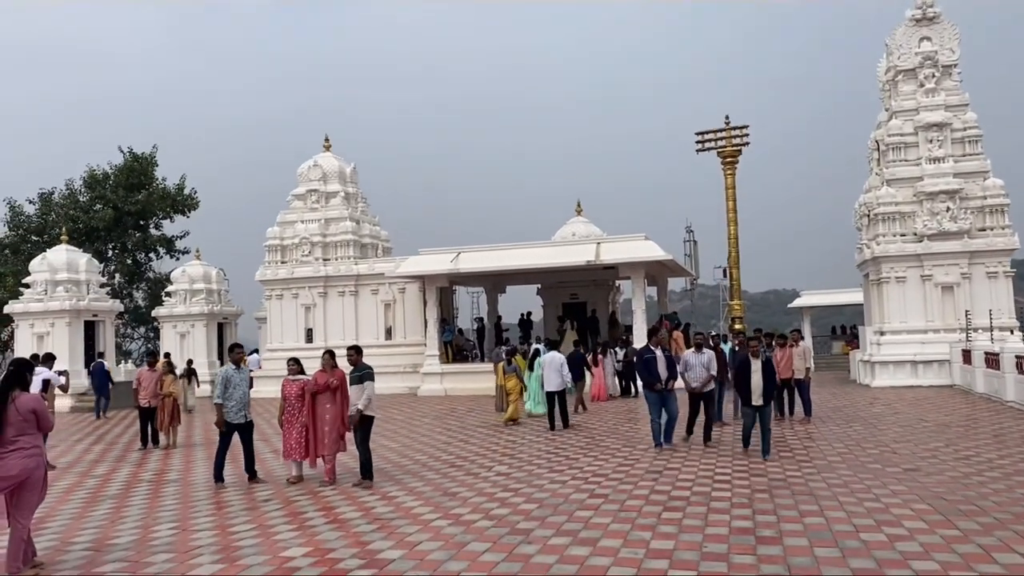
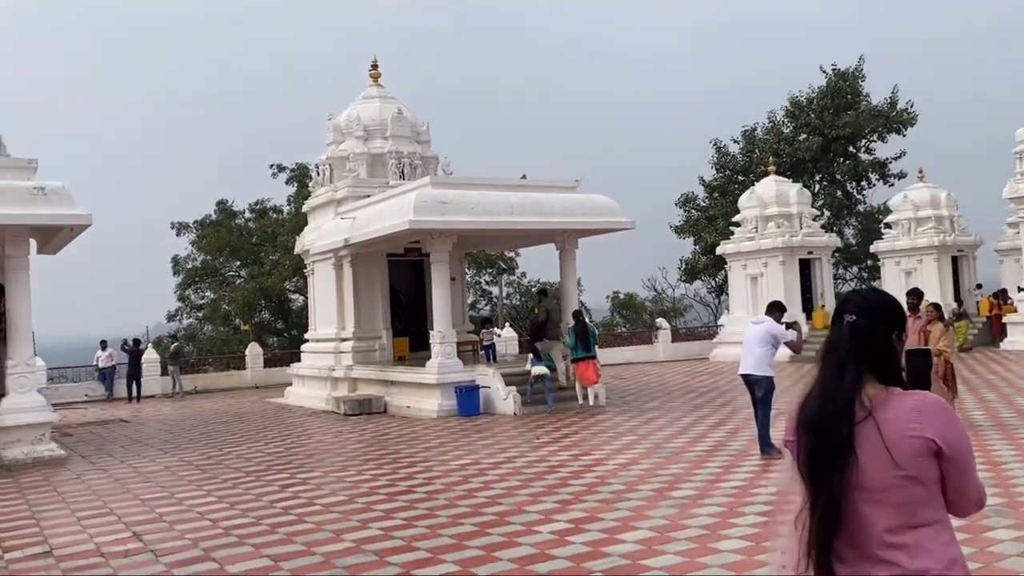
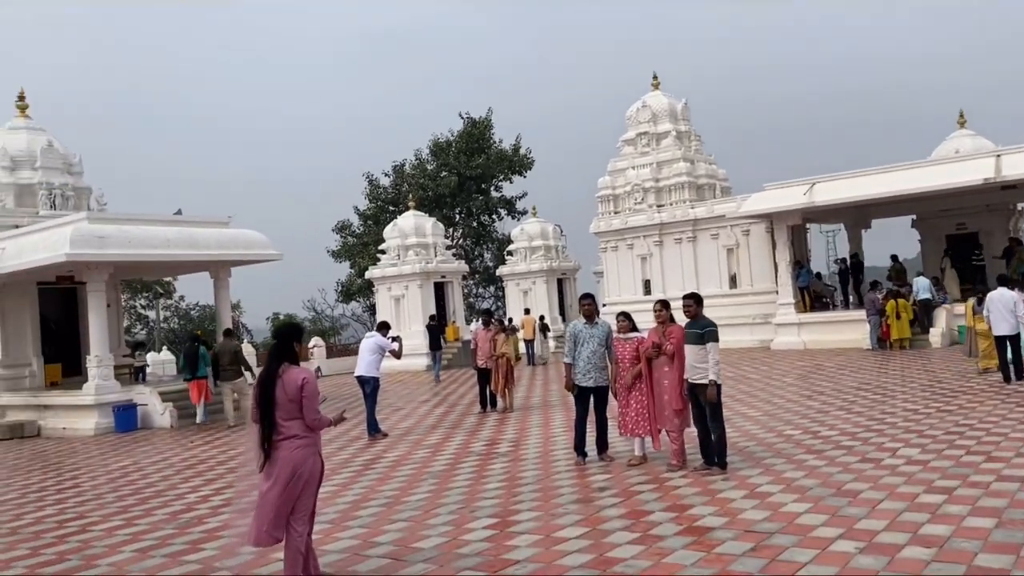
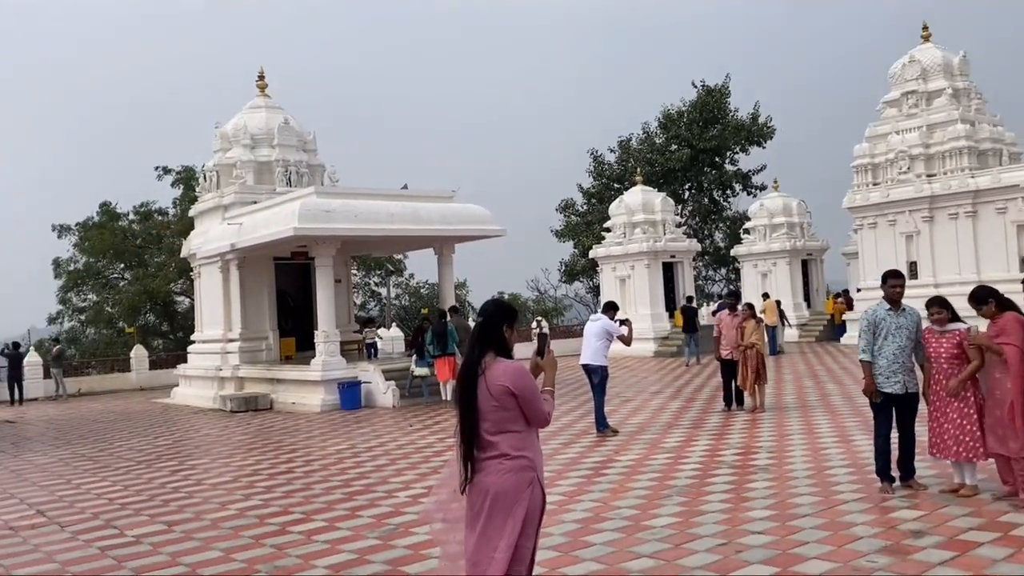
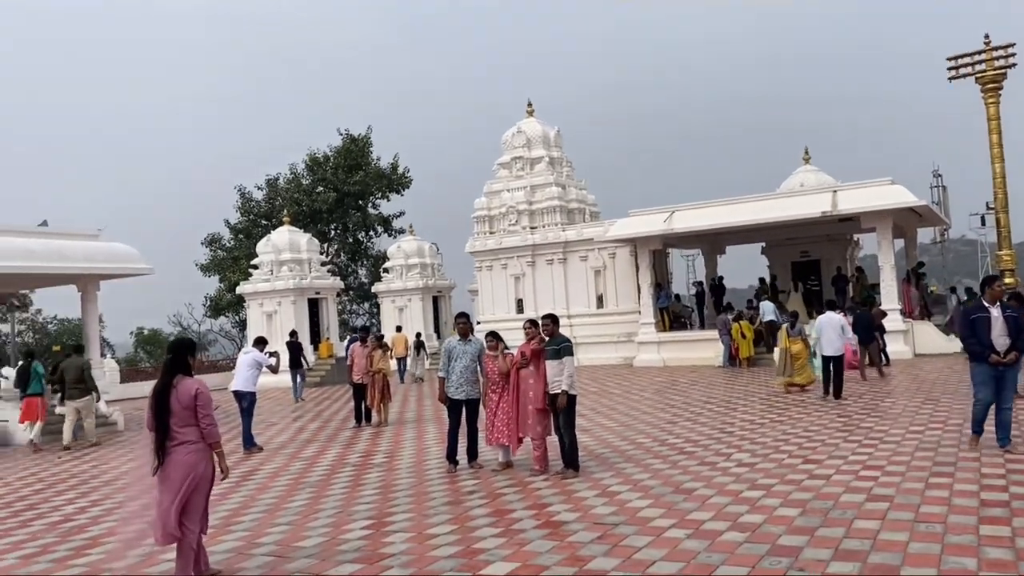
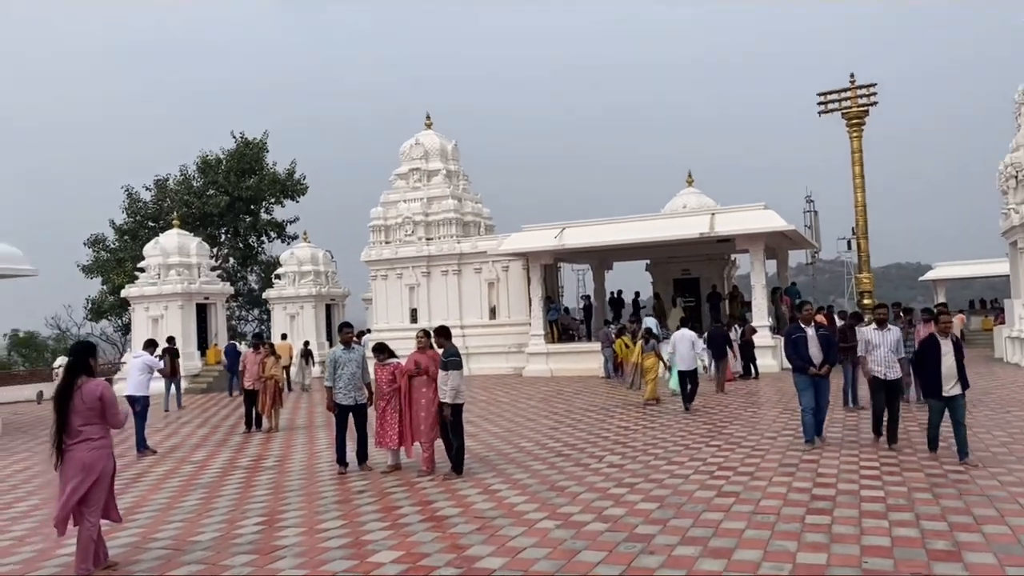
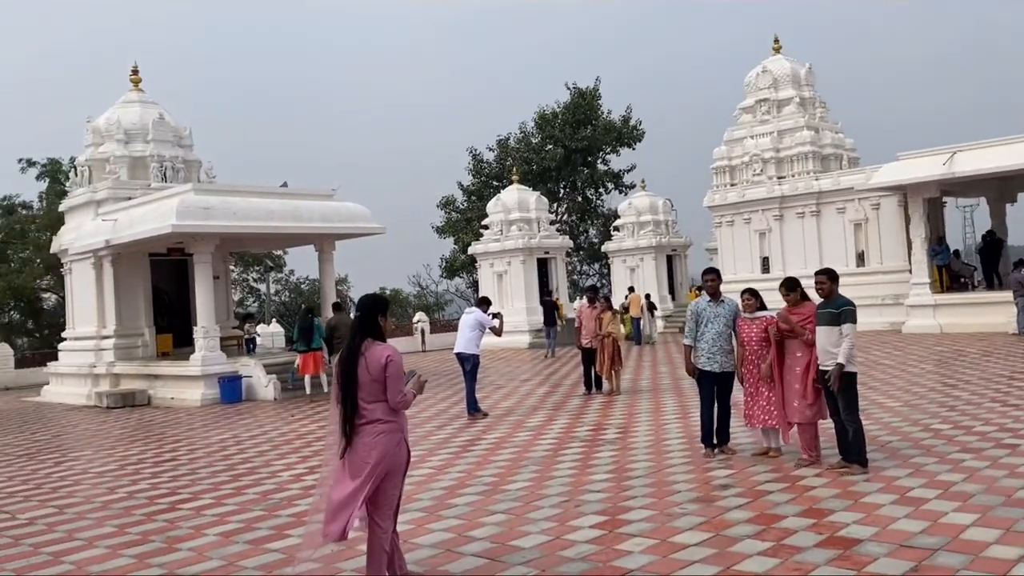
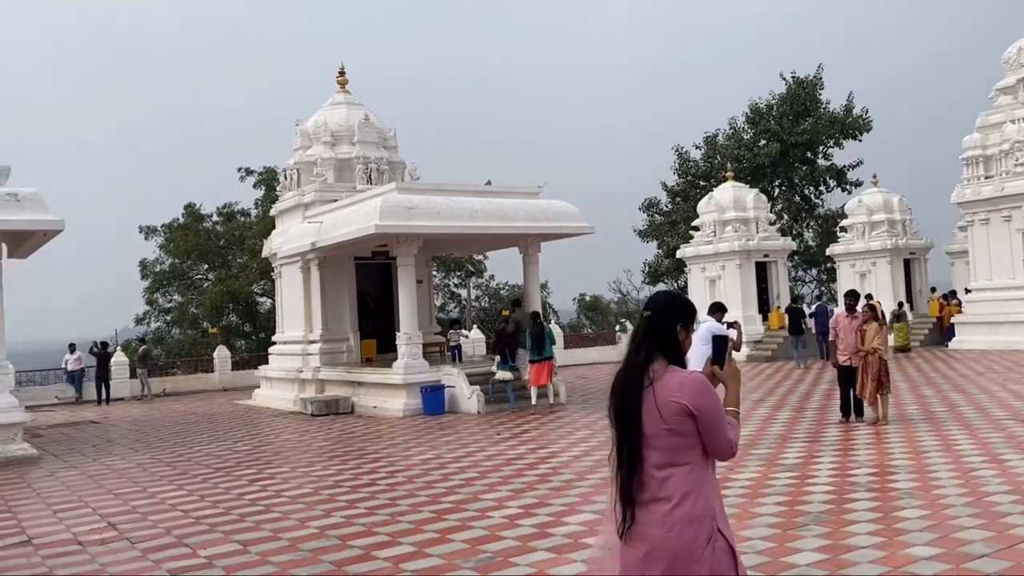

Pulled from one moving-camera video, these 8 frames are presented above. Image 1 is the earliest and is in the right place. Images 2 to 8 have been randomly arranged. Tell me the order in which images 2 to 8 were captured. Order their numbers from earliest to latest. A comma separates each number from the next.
6, 5, 3, 7, 4, 8, 2
